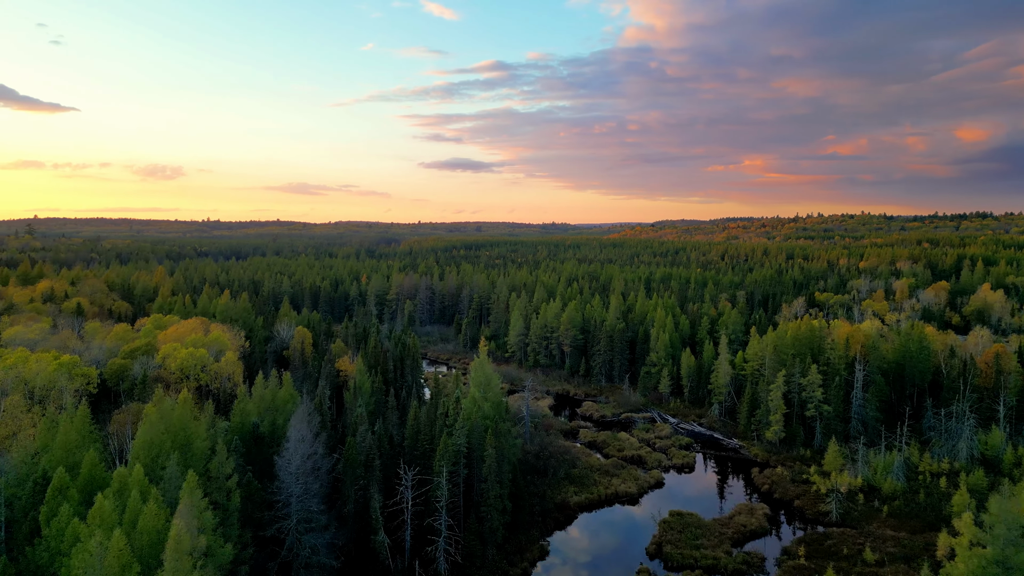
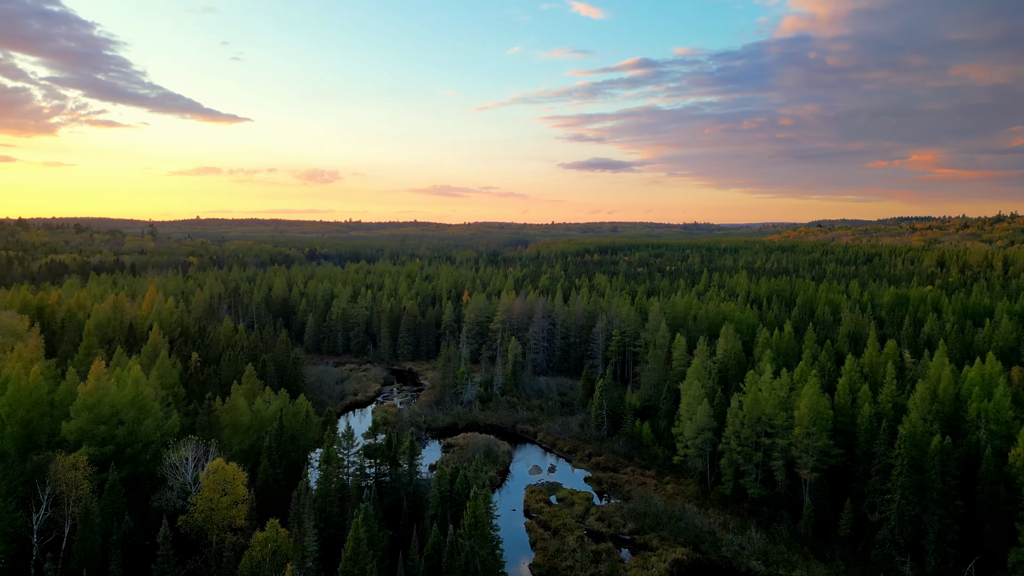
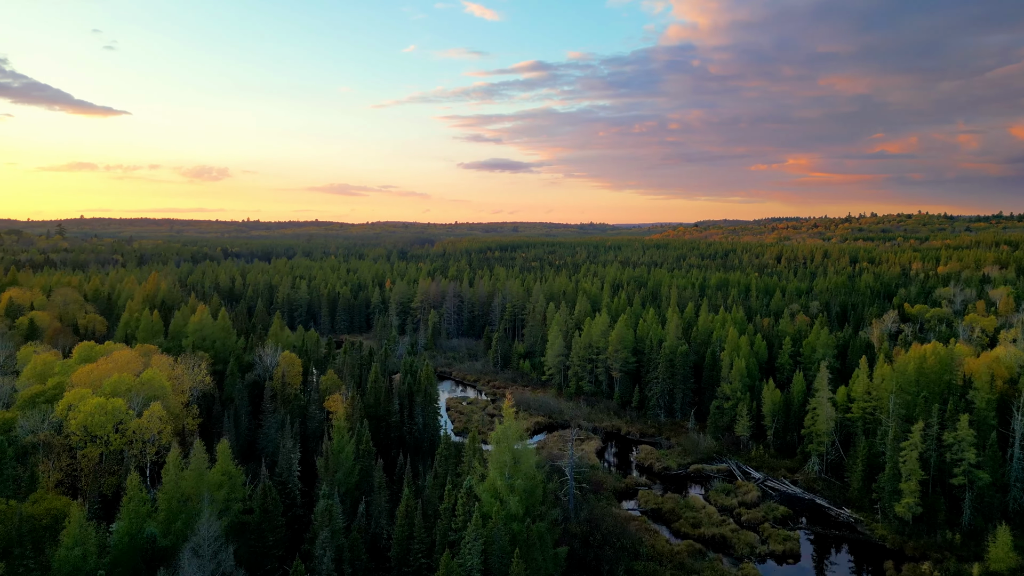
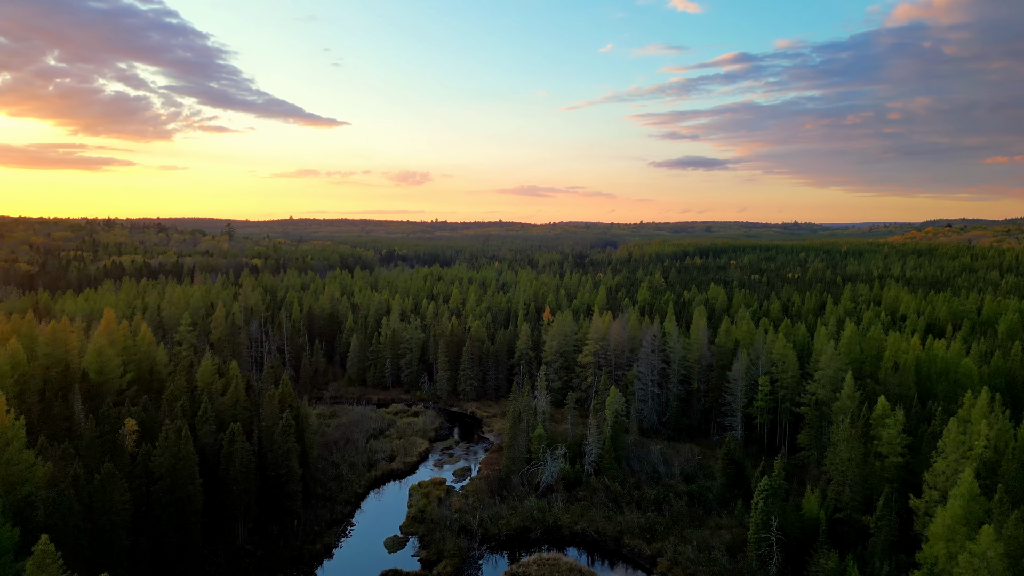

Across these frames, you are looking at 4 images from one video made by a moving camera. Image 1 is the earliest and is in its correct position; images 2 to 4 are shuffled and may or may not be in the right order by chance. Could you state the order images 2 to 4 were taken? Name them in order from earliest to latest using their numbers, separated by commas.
3, 2, 4
